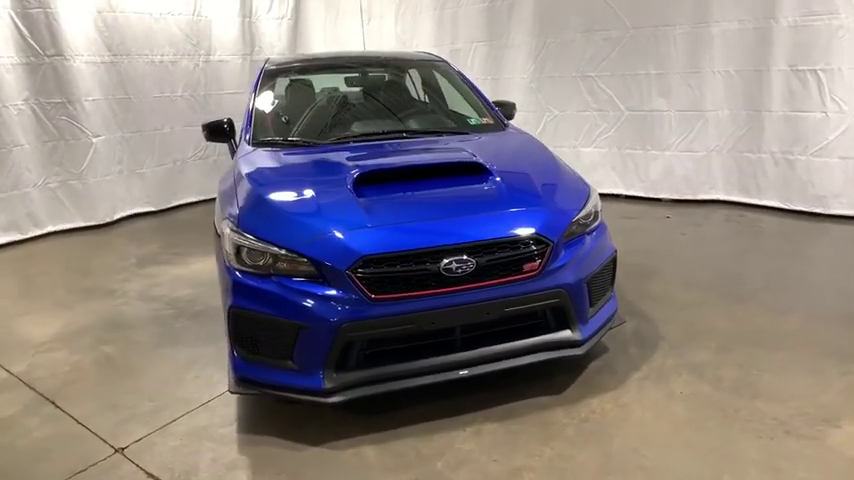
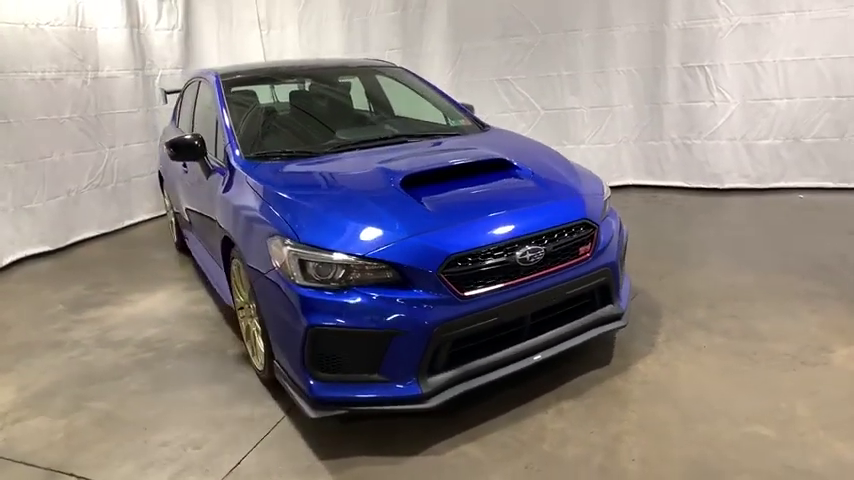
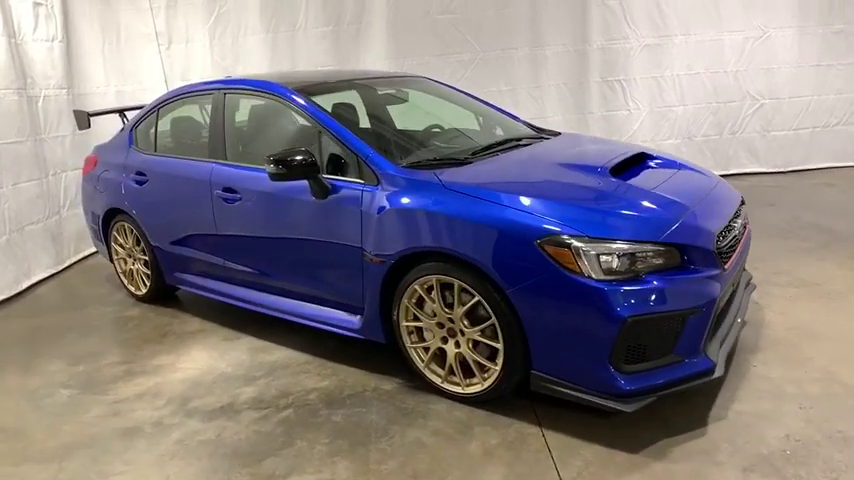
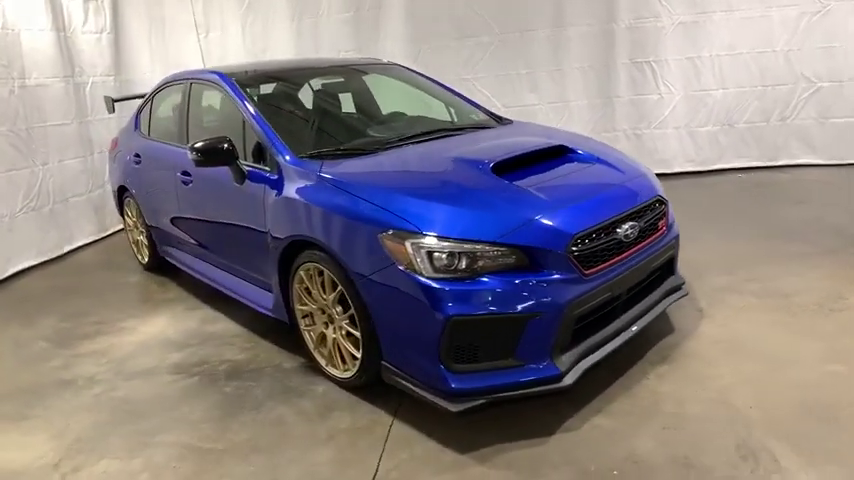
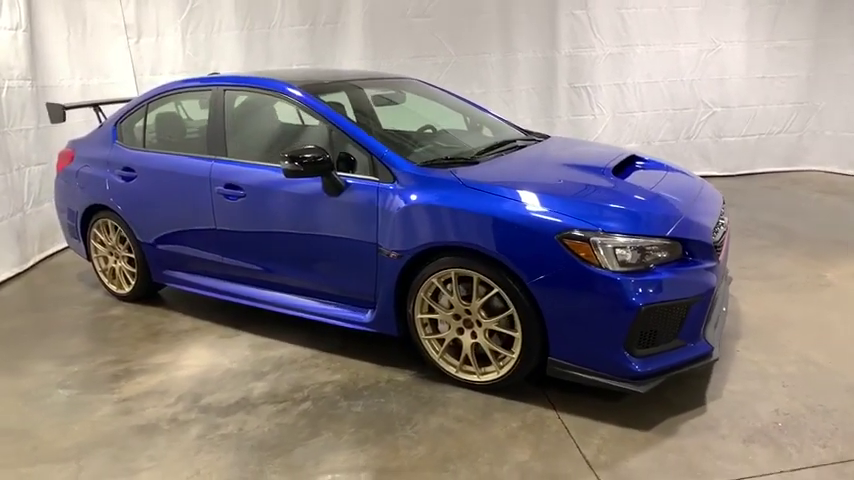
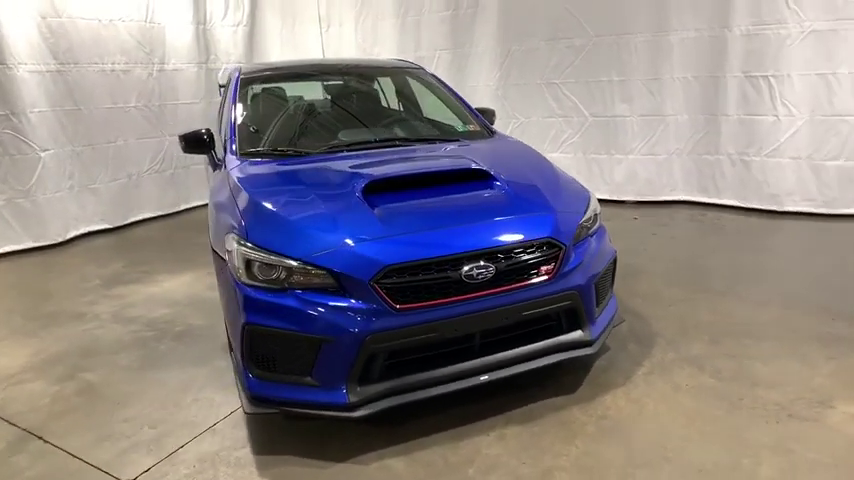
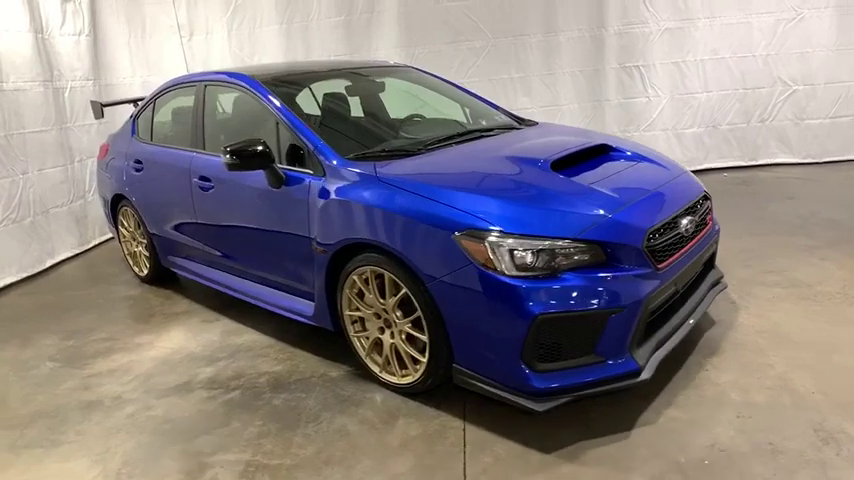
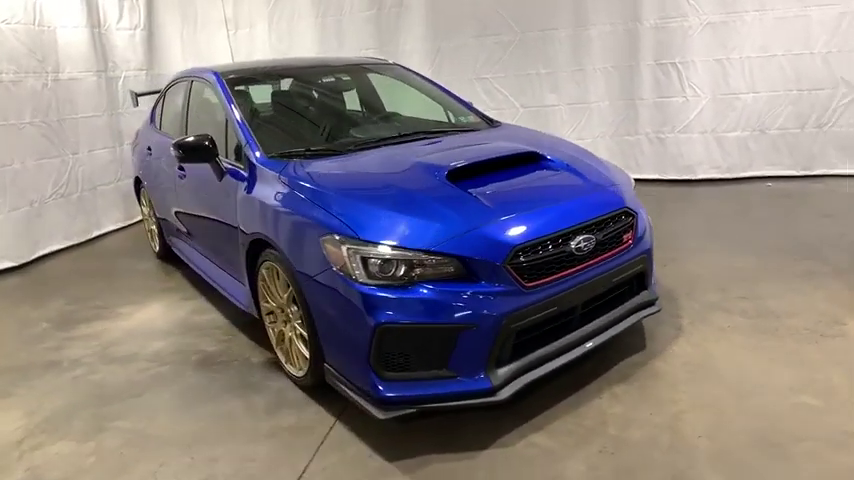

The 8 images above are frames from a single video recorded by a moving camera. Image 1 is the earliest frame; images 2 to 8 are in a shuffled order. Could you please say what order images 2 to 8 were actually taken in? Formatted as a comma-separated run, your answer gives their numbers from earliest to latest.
6, 2, 8, 4, 7, 3, 5
